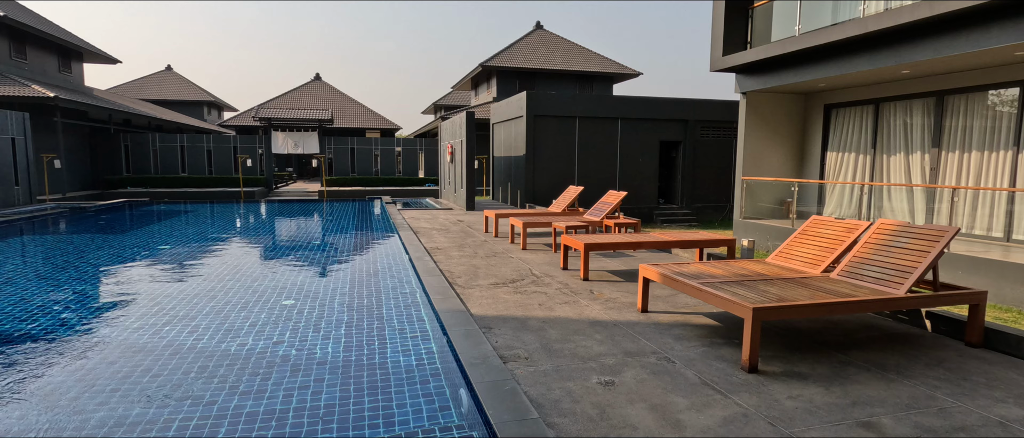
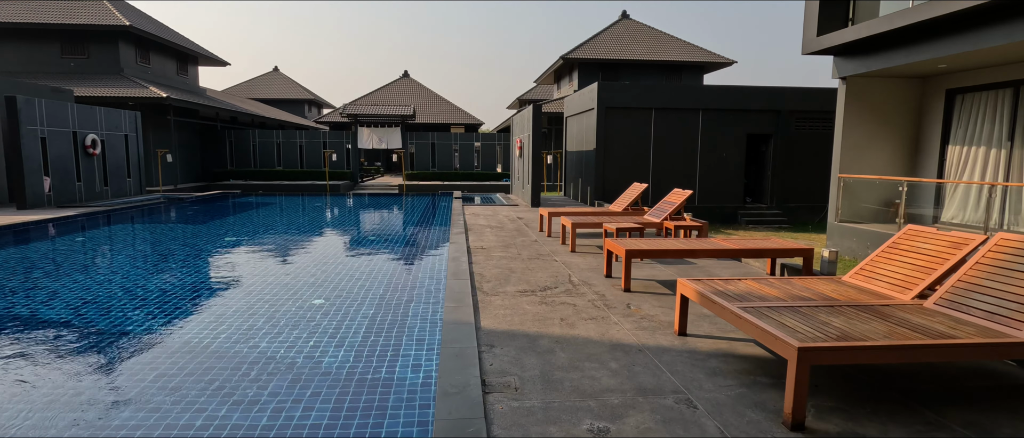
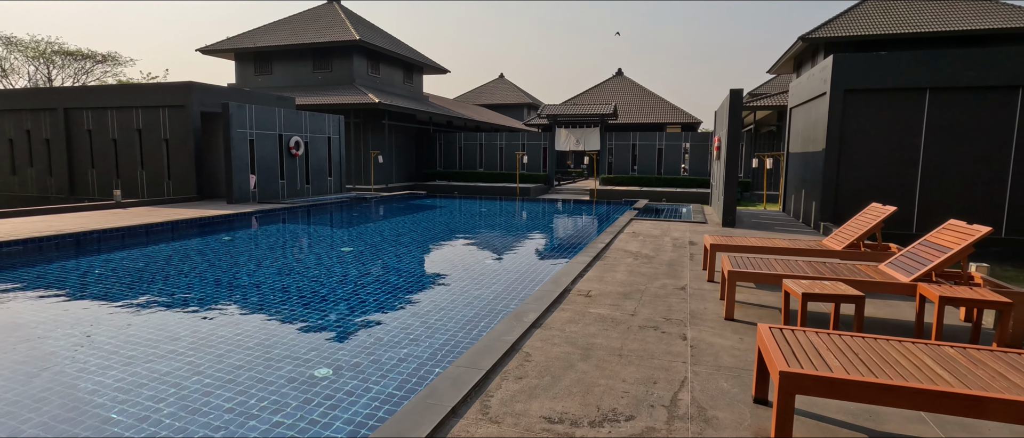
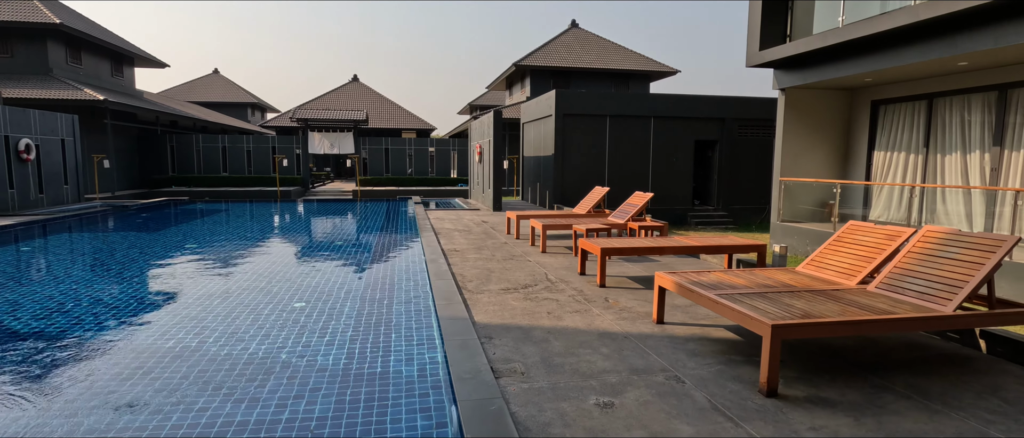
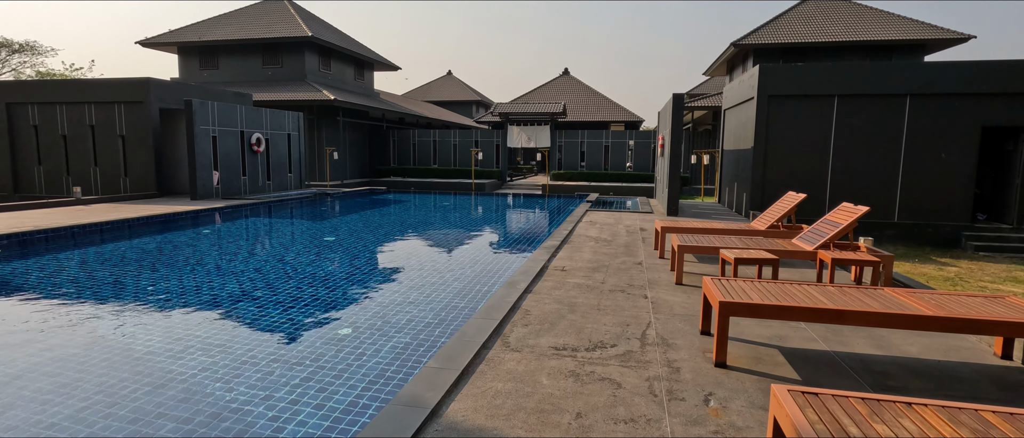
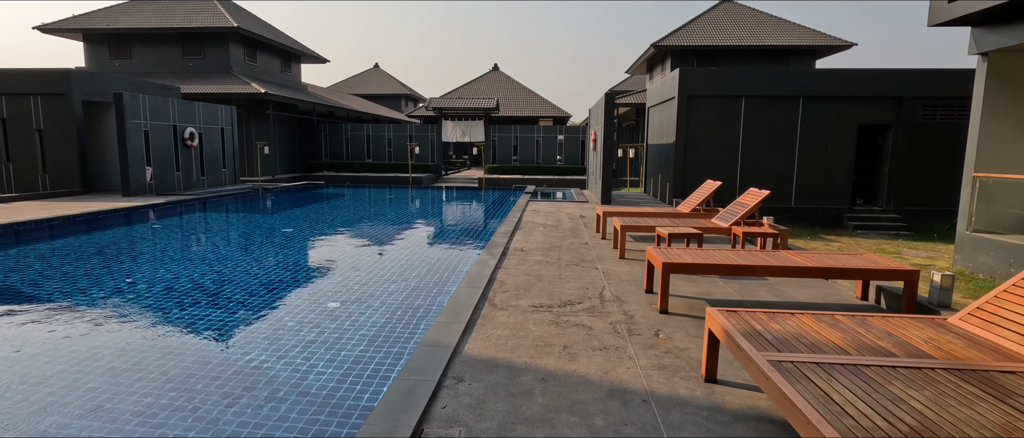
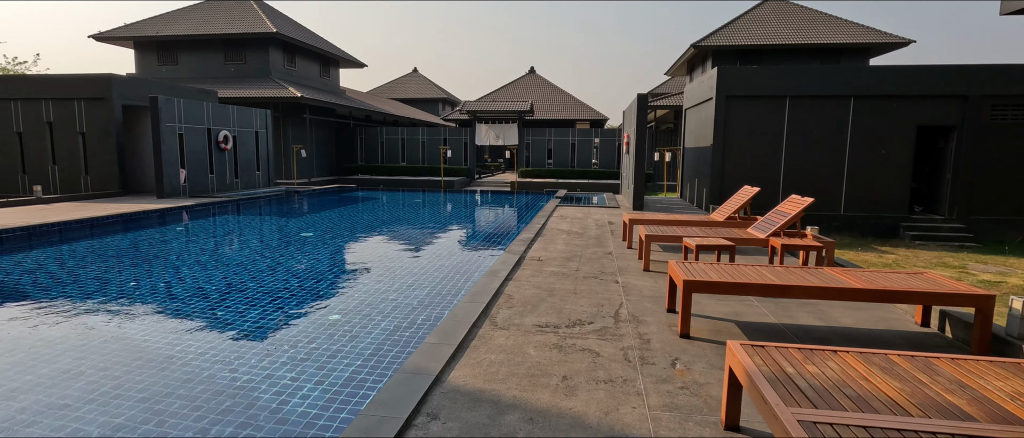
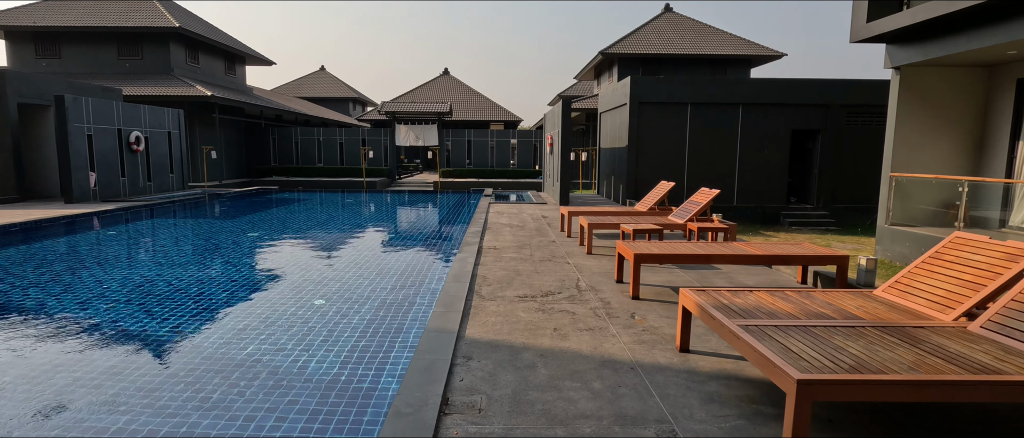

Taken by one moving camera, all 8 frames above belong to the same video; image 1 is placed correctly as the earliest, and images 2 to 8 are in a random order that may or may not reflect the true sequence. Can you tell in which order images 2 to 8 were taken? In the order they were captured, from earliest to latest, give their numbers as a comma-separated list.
4, 2, 8, 6, 7, 5, 3
